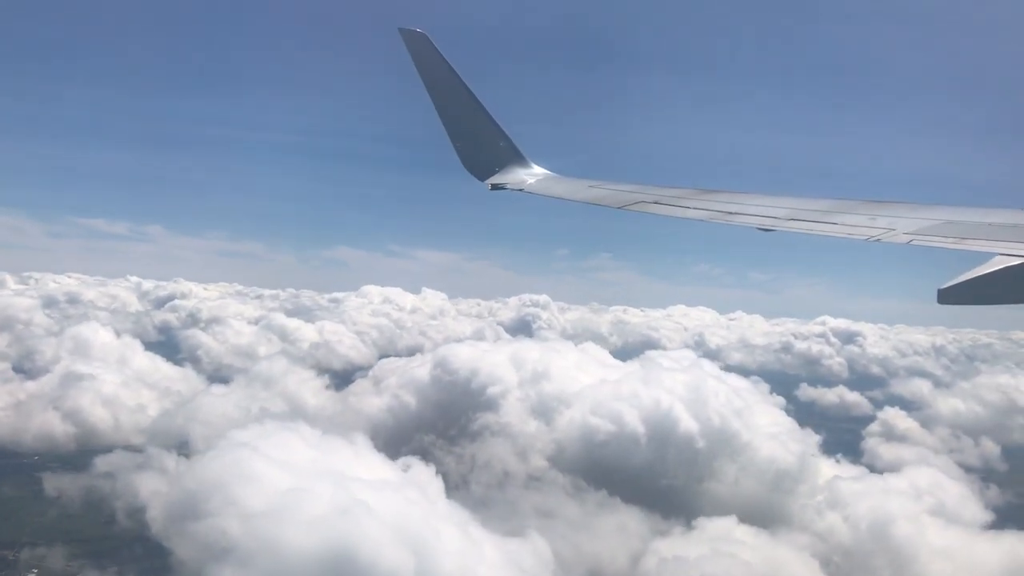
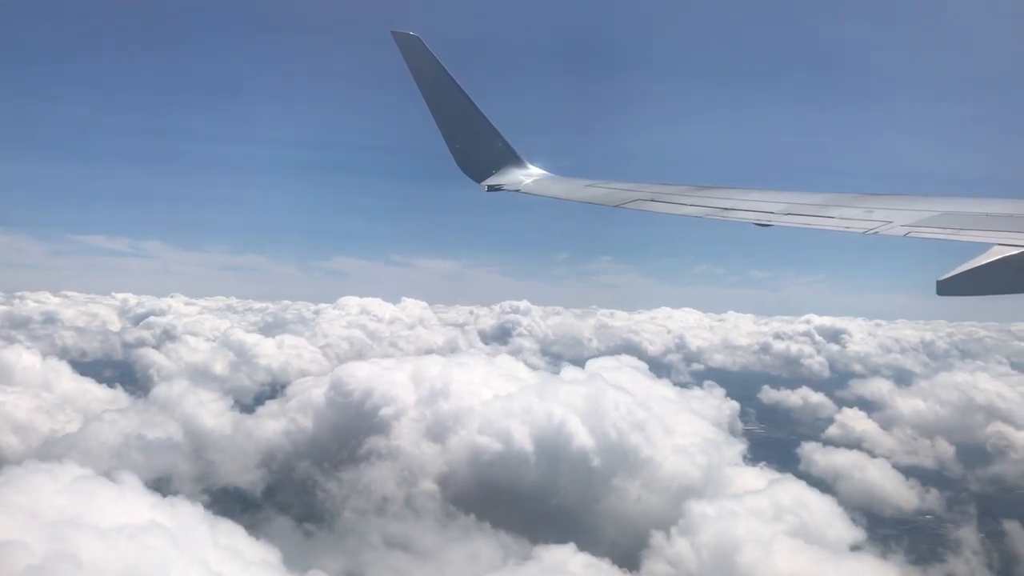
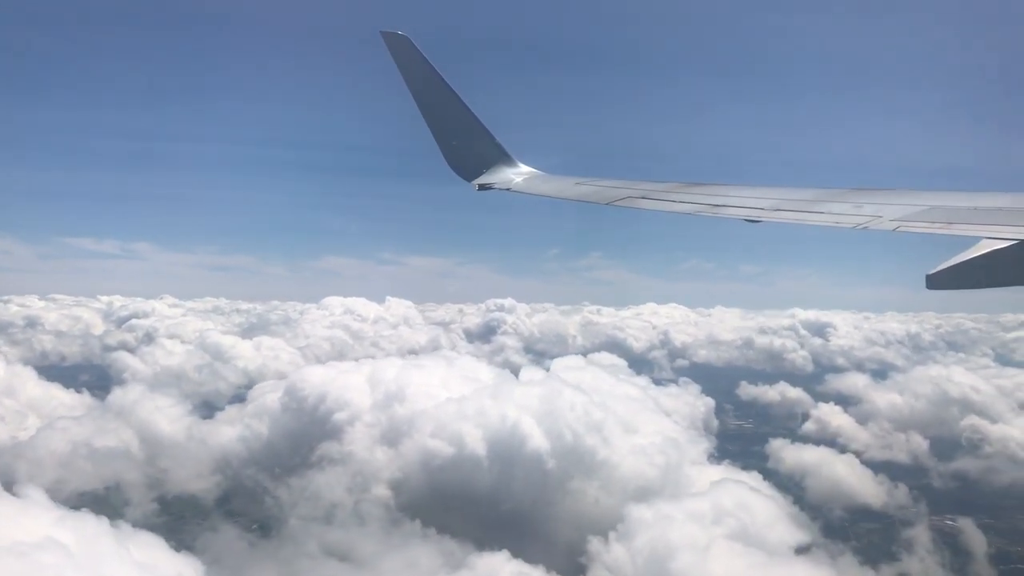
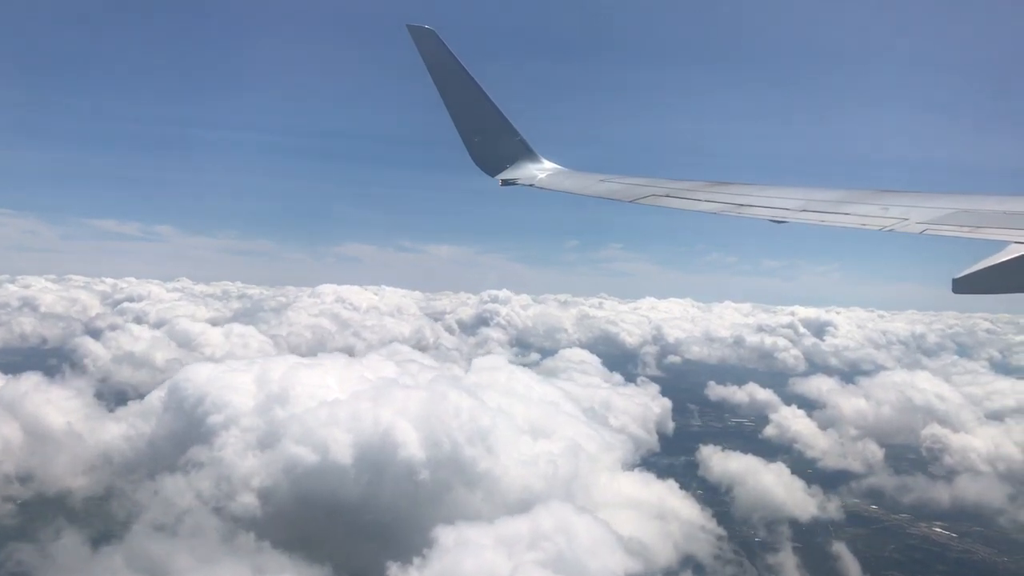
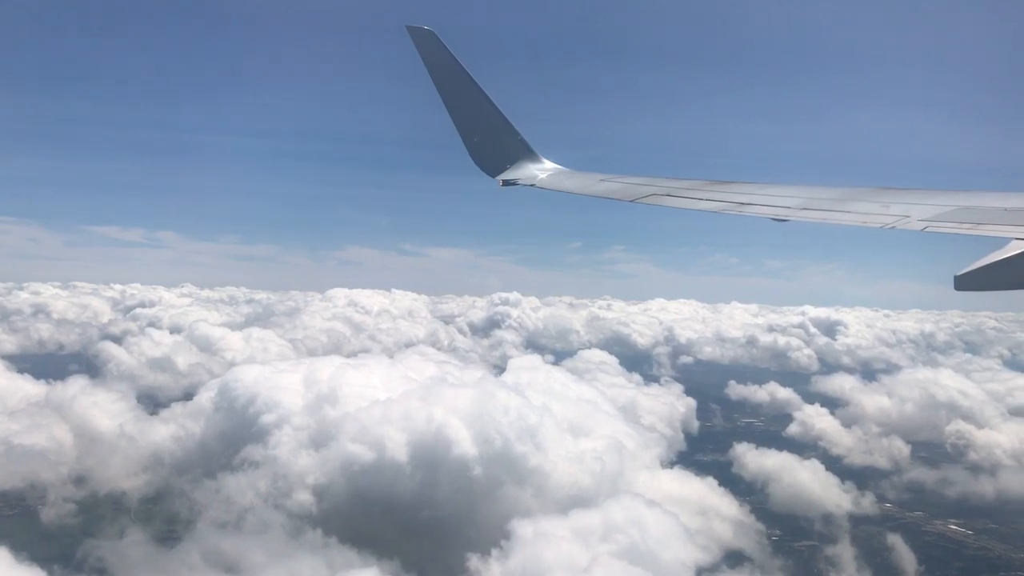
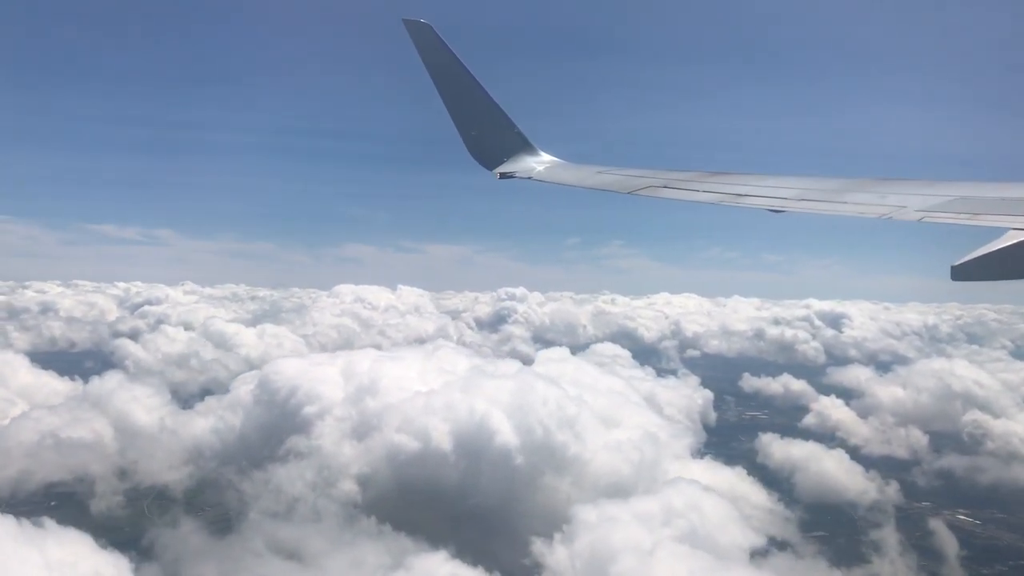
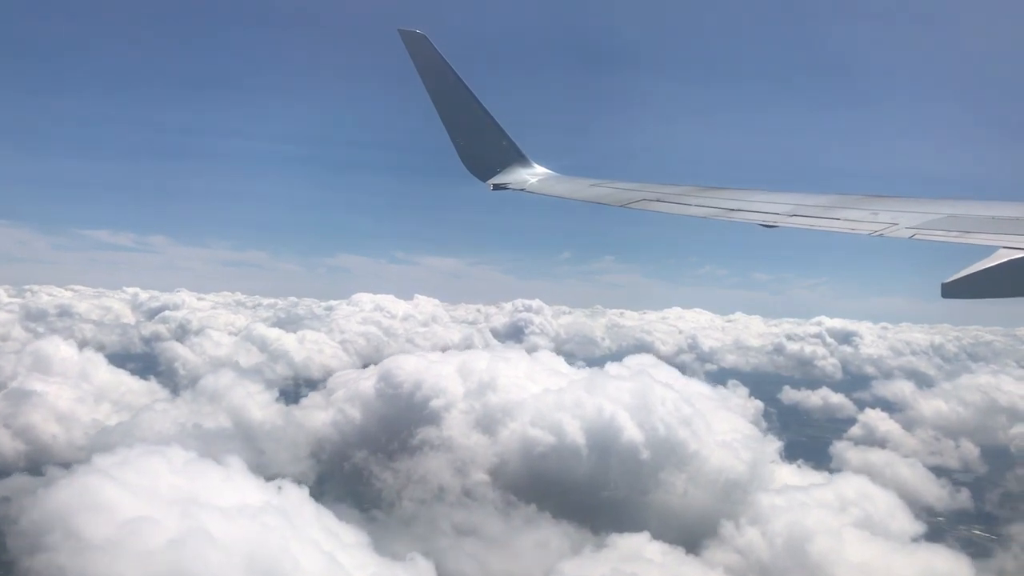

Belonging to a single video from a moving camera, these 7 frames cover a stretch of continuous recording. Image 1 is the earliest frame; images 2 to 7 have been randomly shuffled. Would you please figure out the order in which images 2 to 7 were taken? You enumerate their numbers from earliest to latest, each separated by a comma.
7, 2, 3, 6, 5, 4
